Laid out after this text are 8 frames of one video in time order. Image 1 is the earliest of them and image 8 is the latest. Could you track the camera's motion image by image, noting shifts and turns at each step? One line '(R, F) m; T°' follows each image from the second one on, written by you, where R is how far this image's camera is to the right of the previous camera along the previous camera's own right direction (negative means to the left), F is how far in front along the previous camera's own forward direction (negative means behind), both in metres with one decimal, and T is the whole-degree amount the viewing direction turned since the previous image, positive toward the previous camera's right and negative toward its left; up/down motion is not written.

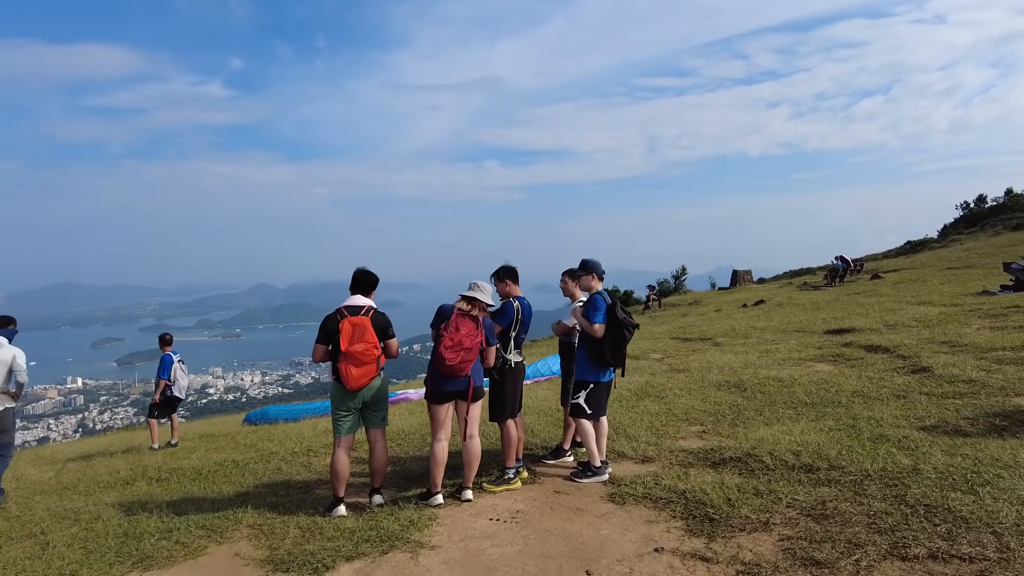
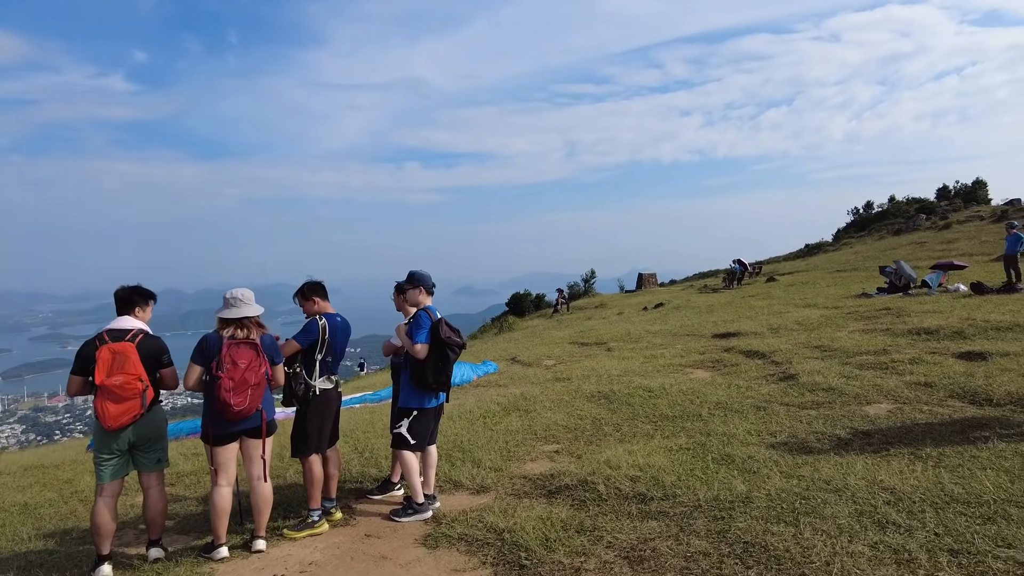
(+0.8, +0.5) m; +7°
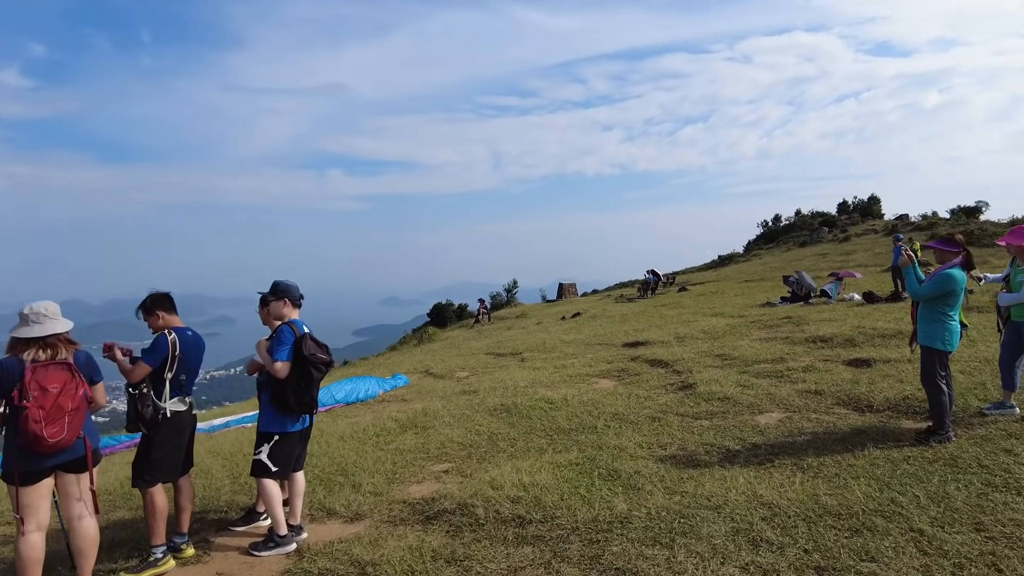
(+0.4, +0.3) m; +6°
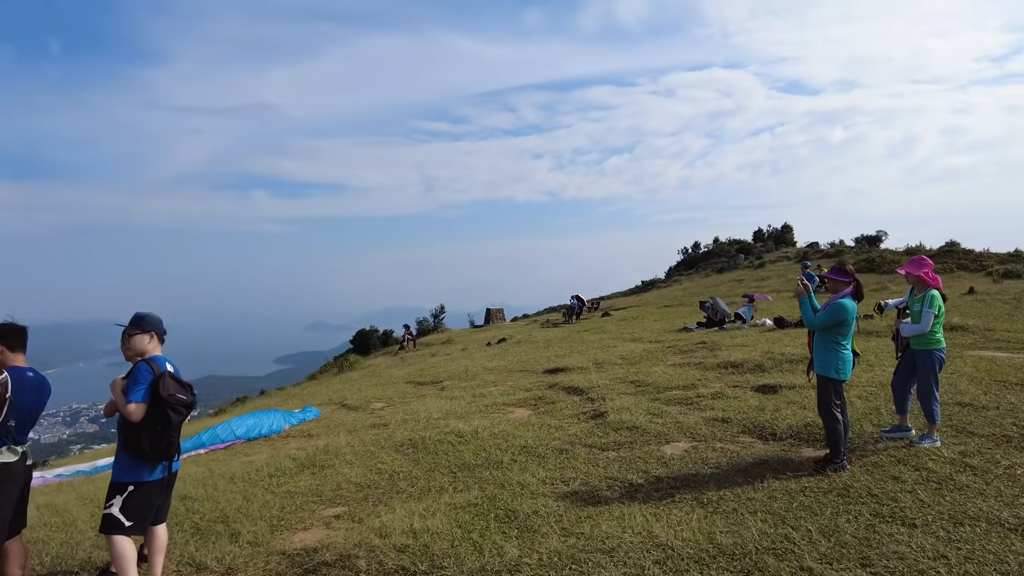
(+0.3, +0.2) m; +6°
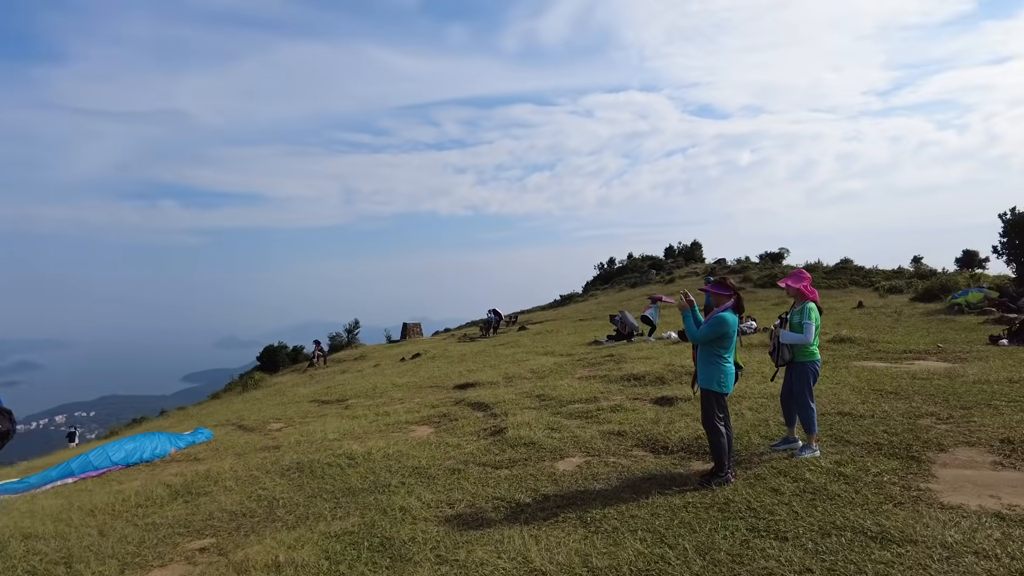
(+0.3, +0.2) m; +7°
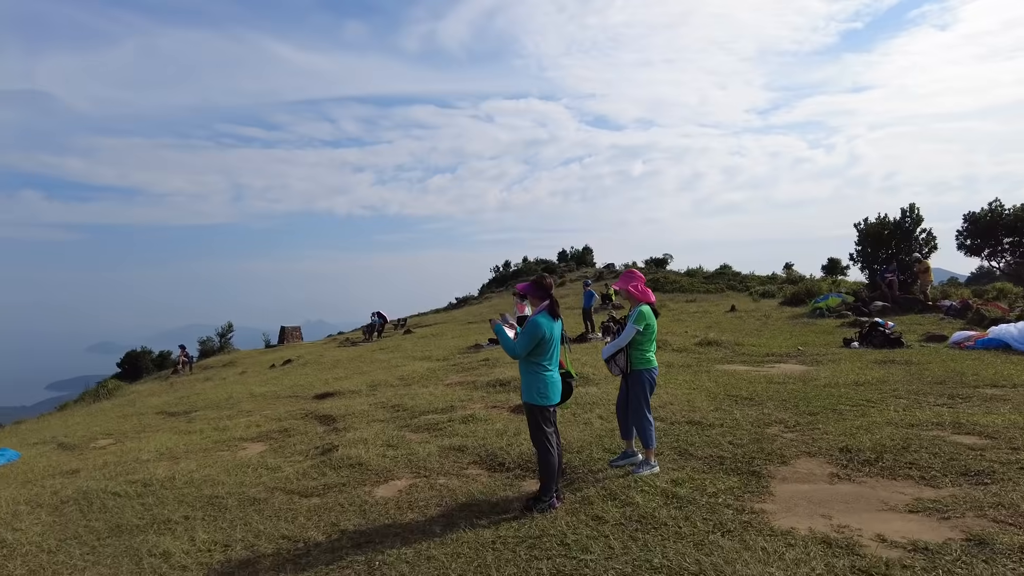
(+0.7, +0.7) m; +9°
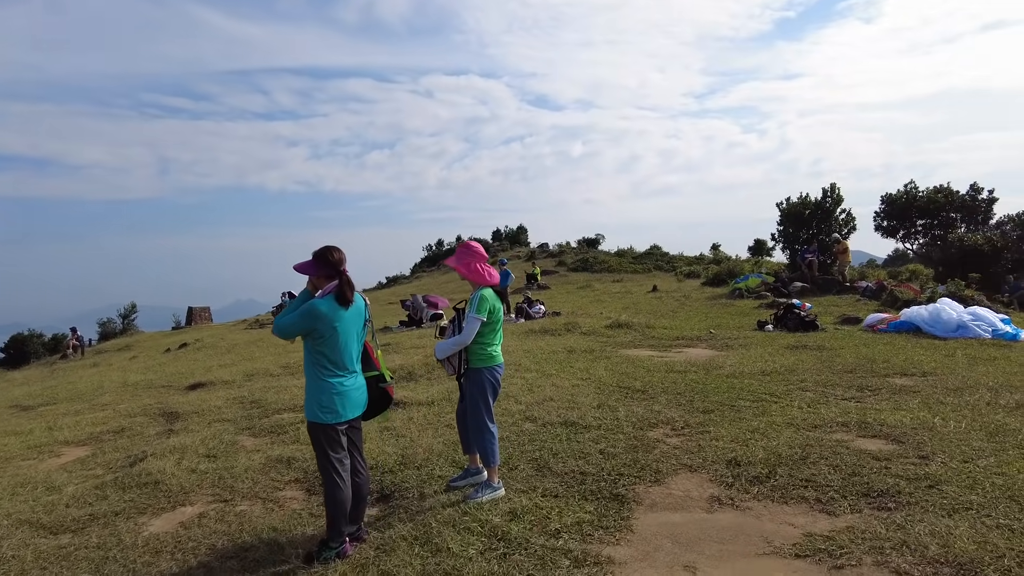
(+0.9, +1.1) m; +5°
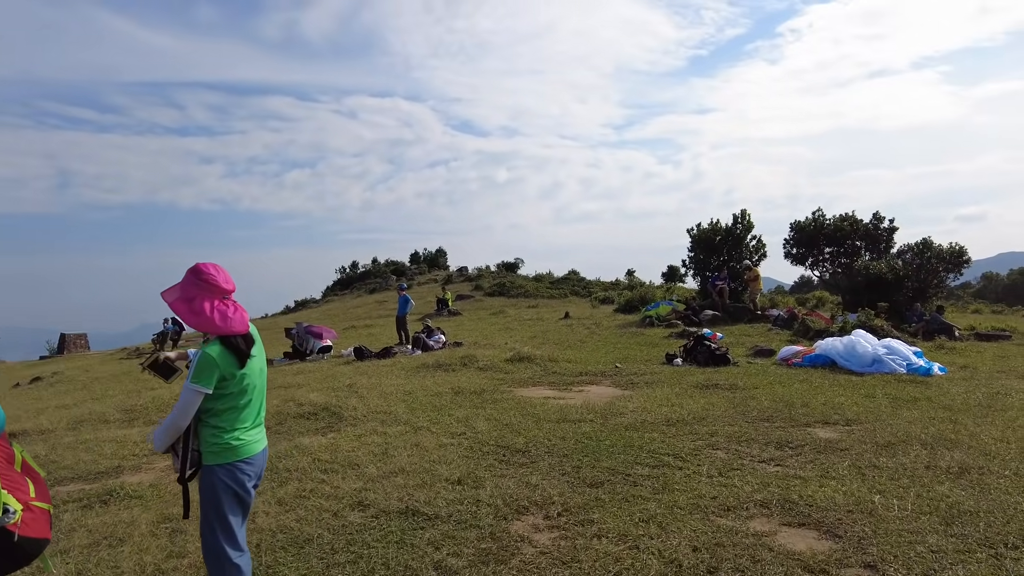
(+0.7, +1.4) m; +7°
